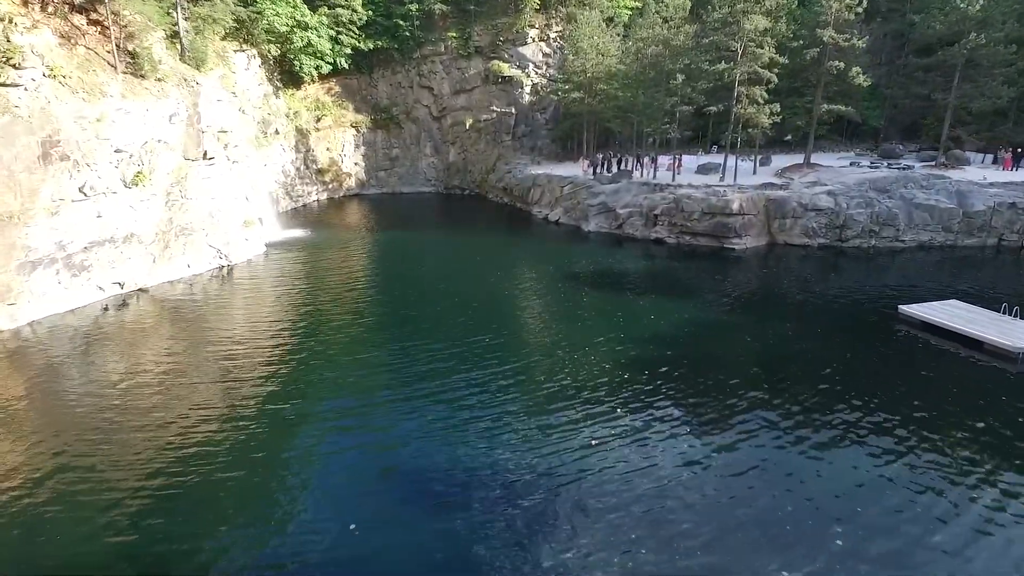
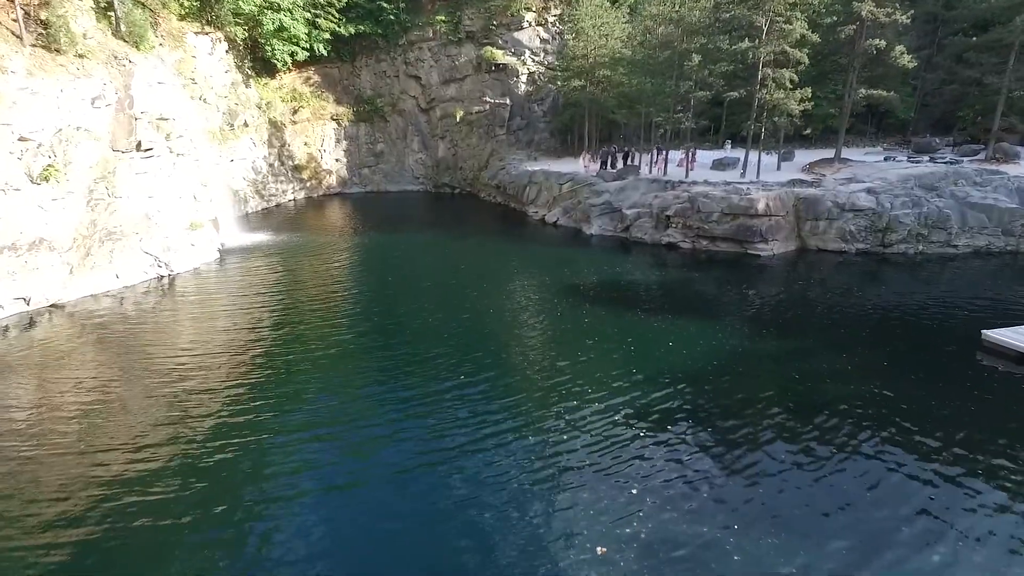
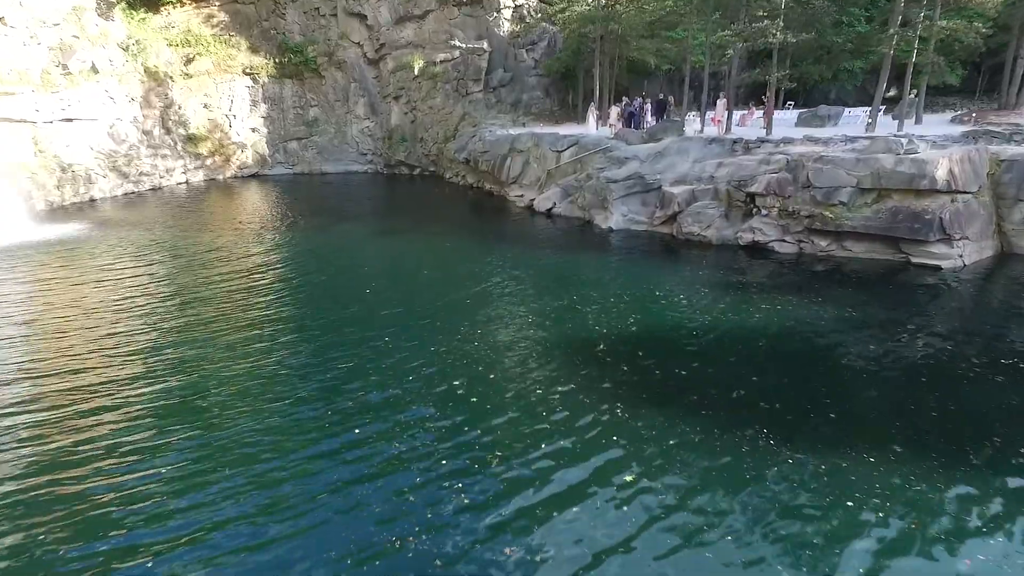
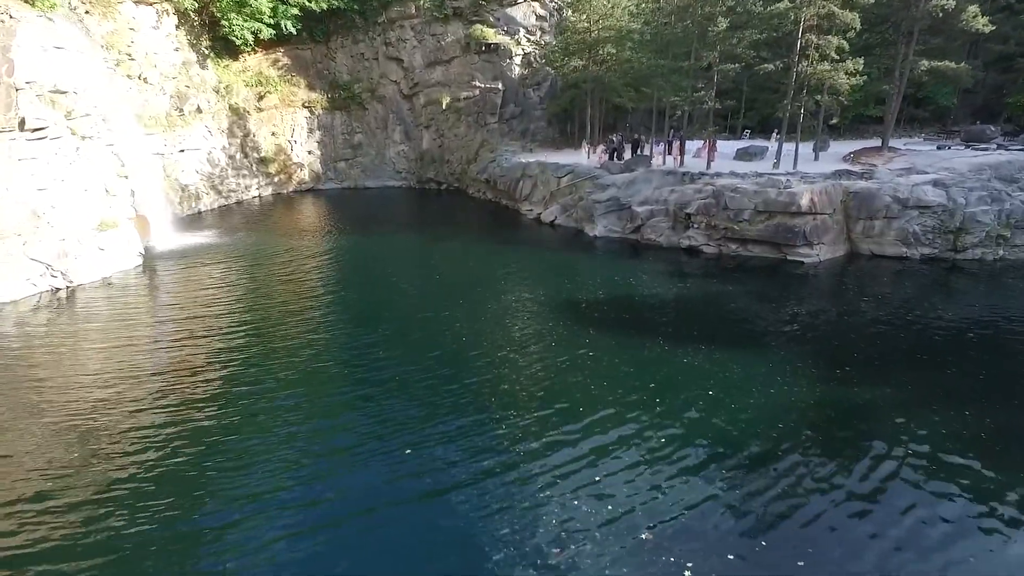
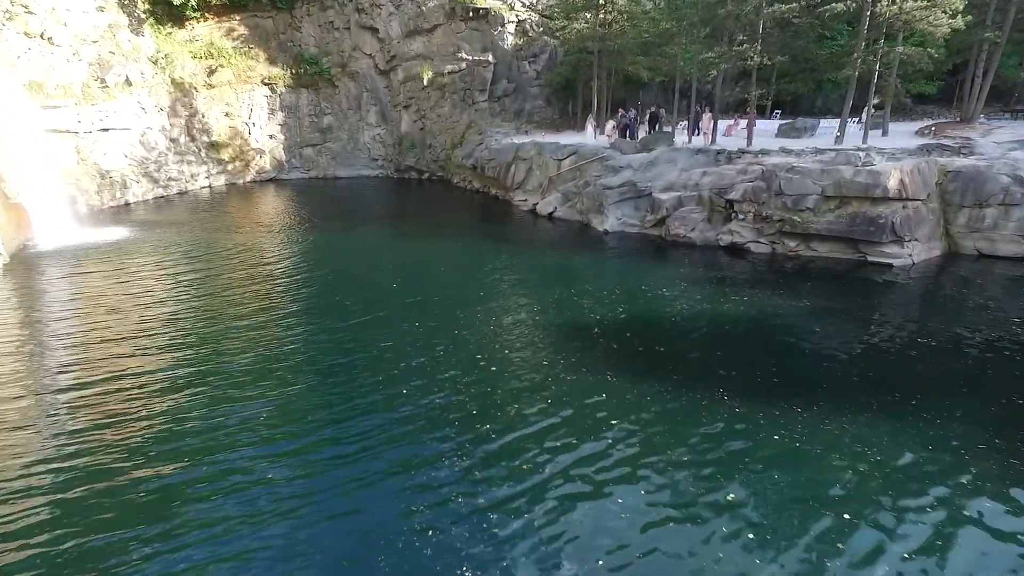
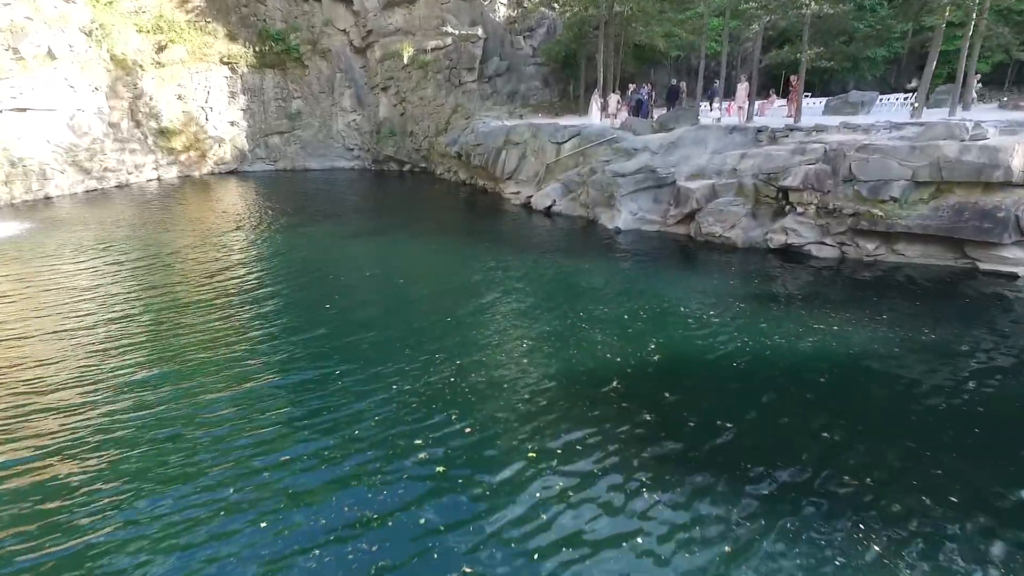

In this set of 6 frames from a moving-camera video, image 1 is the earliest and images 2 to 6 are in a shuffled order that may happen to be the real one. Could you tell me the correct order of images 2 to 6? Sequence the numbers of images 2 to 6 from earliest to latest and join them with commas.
2, 4, 5, 3, 6
